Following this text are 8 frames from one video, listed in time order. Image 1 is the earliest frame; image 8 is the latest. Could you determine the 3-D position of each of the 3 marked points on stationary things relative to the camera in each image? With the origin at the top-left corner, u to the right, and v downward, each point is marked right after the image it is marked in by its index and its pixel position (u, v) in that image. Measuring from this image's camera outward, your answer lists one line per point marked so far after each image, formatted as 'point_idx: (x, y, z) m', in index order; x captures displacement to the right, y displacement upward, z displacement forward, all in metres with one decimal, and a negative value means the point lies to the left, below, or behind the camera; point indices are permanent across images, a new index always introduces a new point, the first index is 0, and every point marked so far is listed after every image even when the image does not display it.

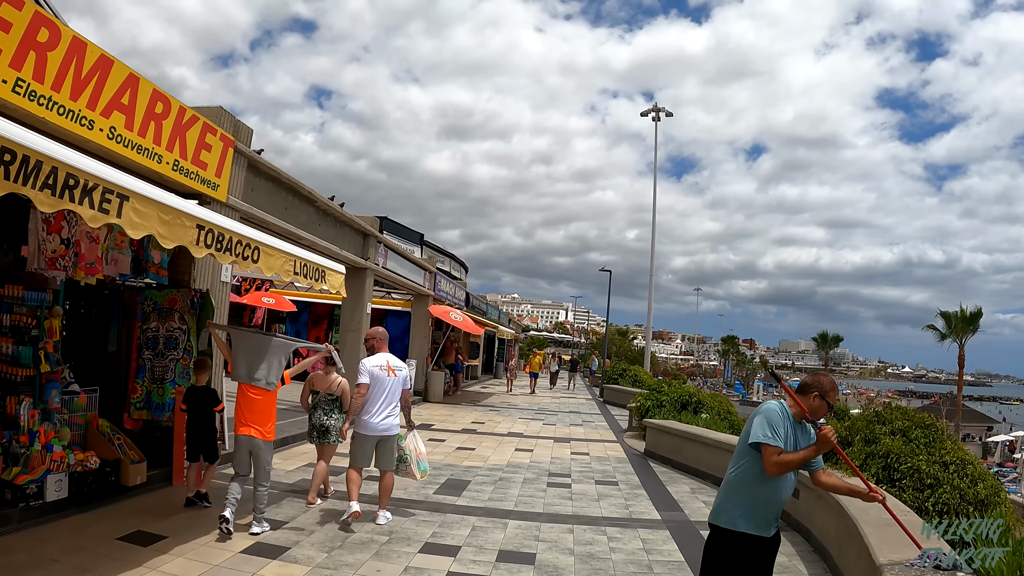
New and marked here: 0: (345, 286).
0: (-3.4, 0.0, +11.3) m
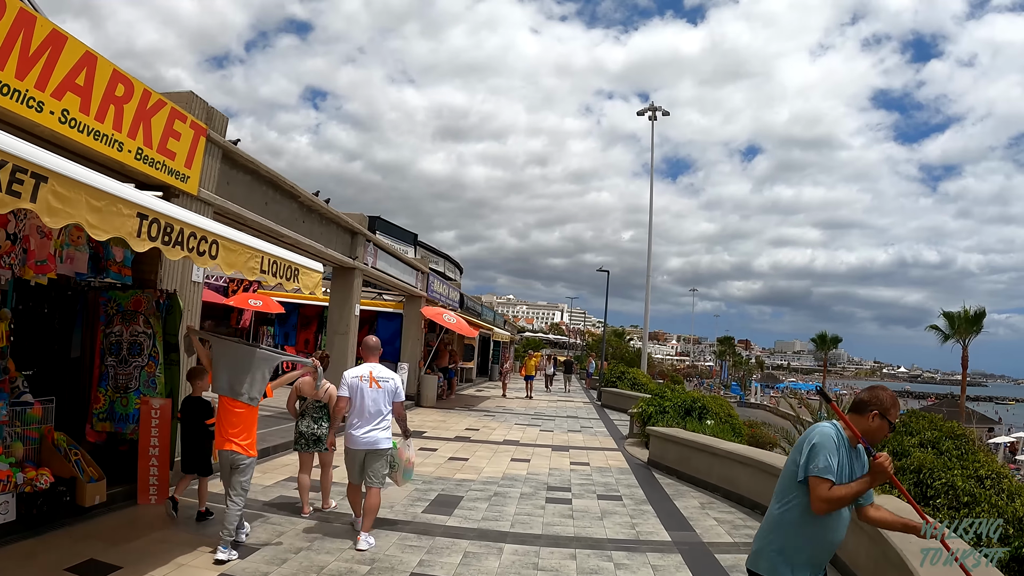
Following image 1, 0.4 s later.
0: (-3.5, 0.0, +10.8) m
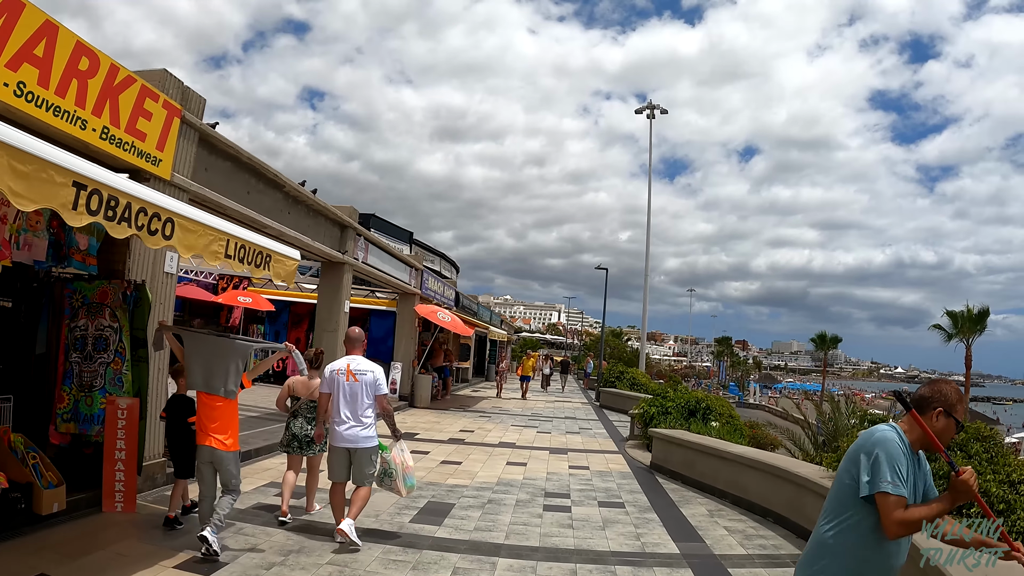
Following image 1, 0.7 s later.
0: (-3.5, +0.1, +10.3) m
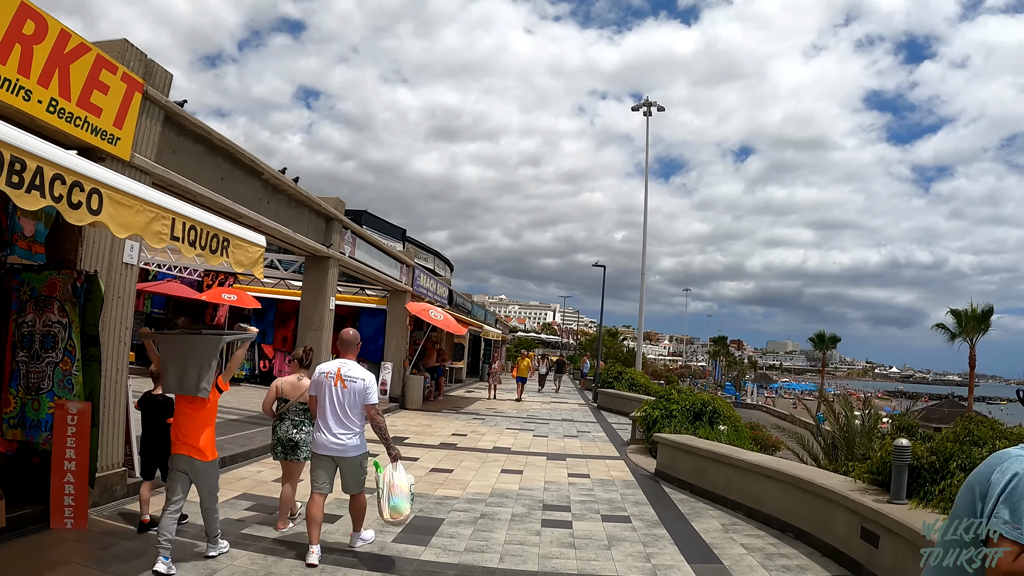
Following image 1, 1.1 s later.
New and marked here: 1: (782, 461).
0: (-3.6, +0.2, +9.8) m
1: (+2.8, -1.8, +5.8) m
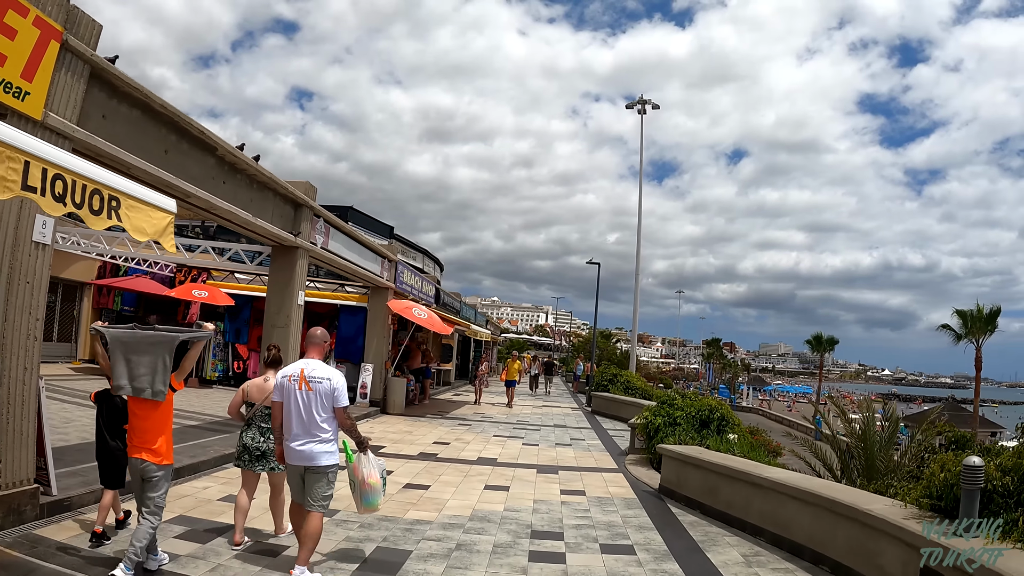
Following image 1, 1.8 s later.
0: (-3.8, +0.3, +8.9) m
1: (+2.6, -1.7, +5.0) m
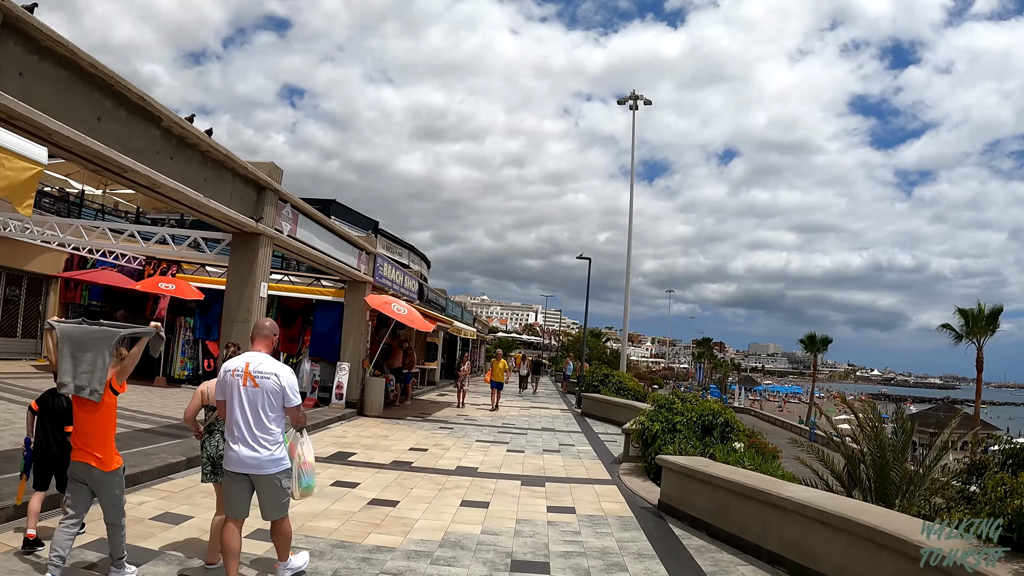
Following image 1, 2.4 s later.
0: (-4.0, +0.4, +8.0) m
1: (+2.5, -1.6, +4.2) m
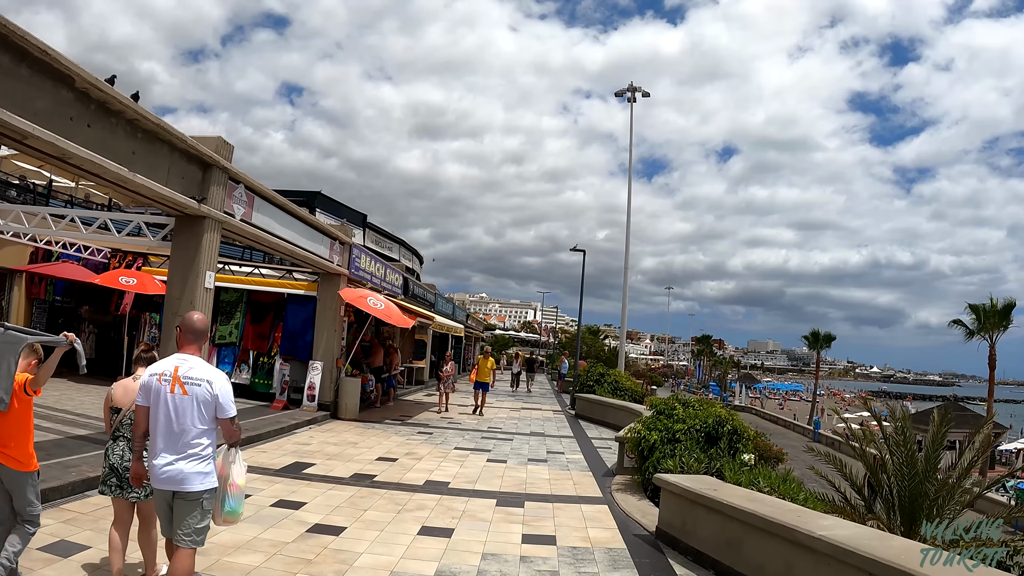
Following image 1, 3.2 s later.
0: (-4.3, +0.5, +7.1) m
1: (+2.2, -1.5, +3.3) m
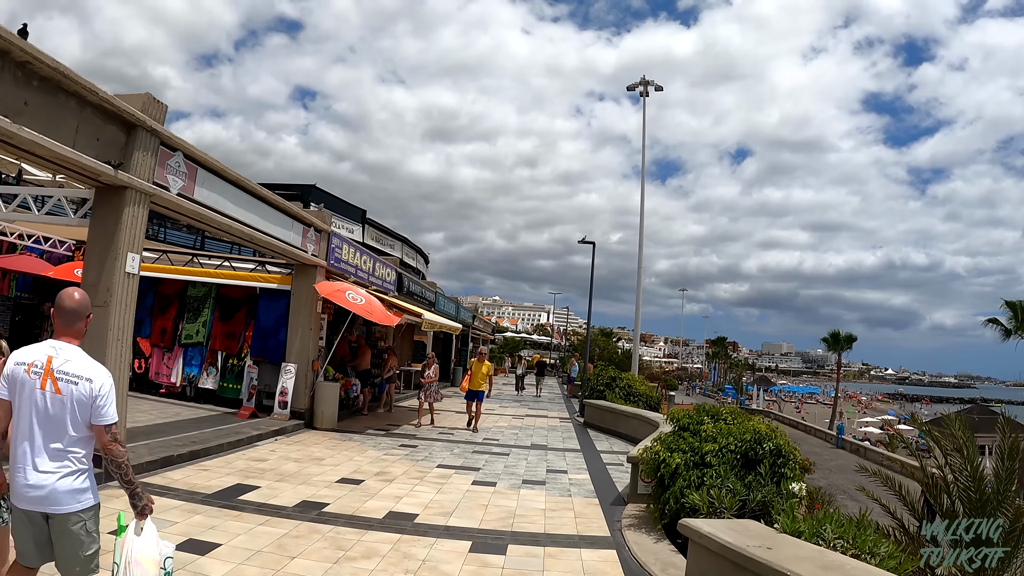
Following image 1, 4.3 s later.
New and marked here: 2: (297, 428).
0: (-4.4, +0.7, +5.9) m
1: (+2.0, -1.3, +1.9) m
2: (-3.7, -2.4, +9.7) m
